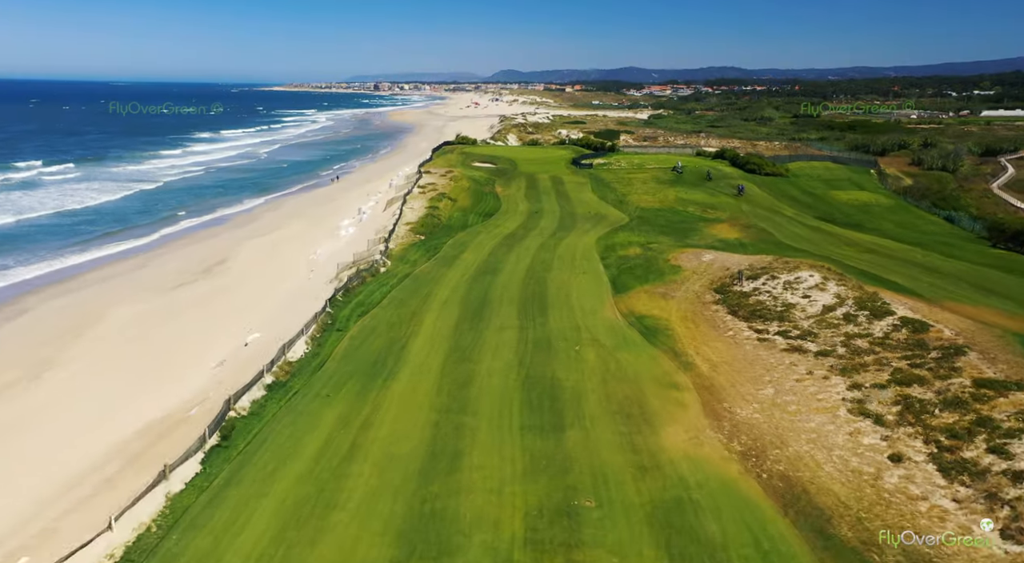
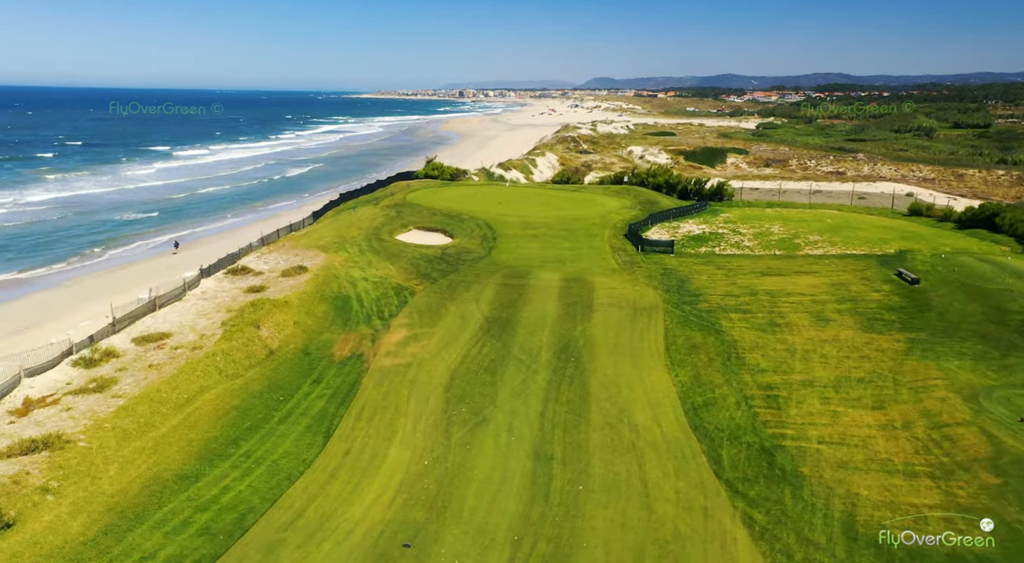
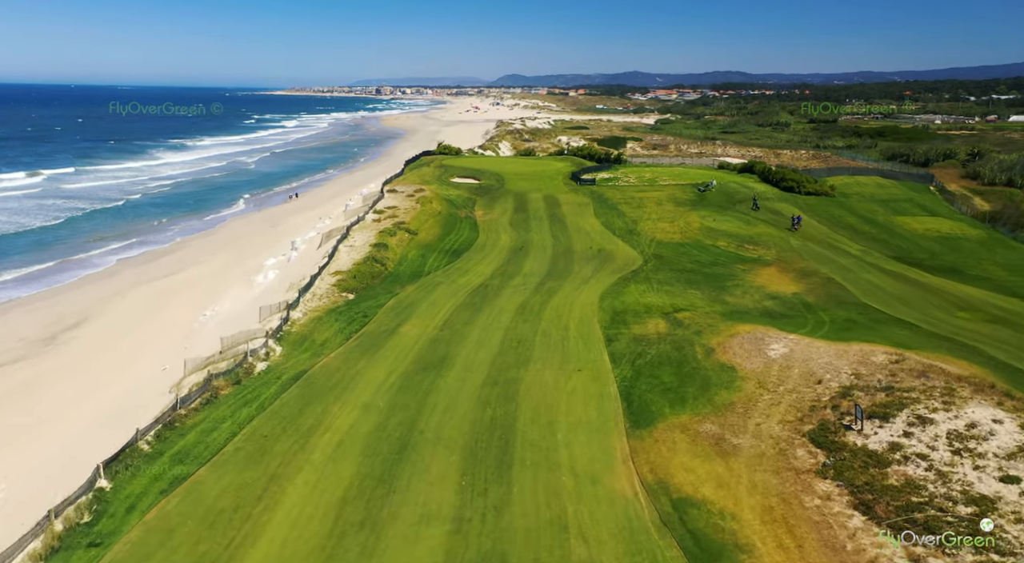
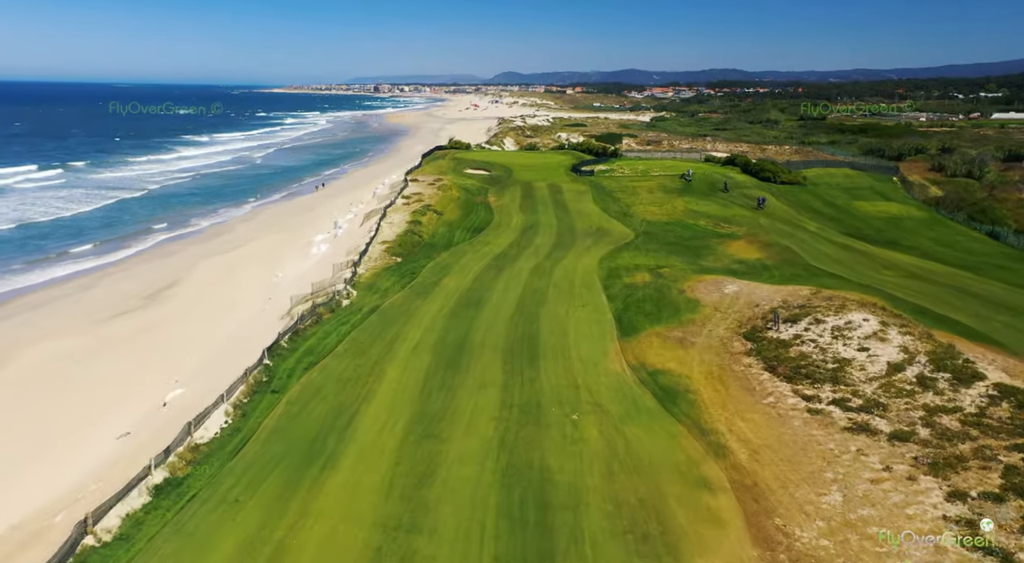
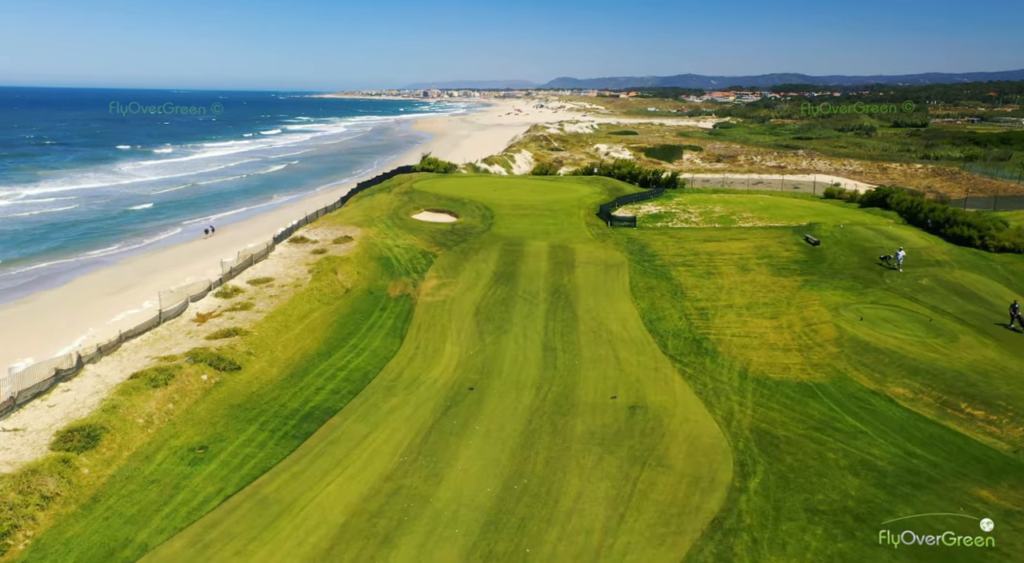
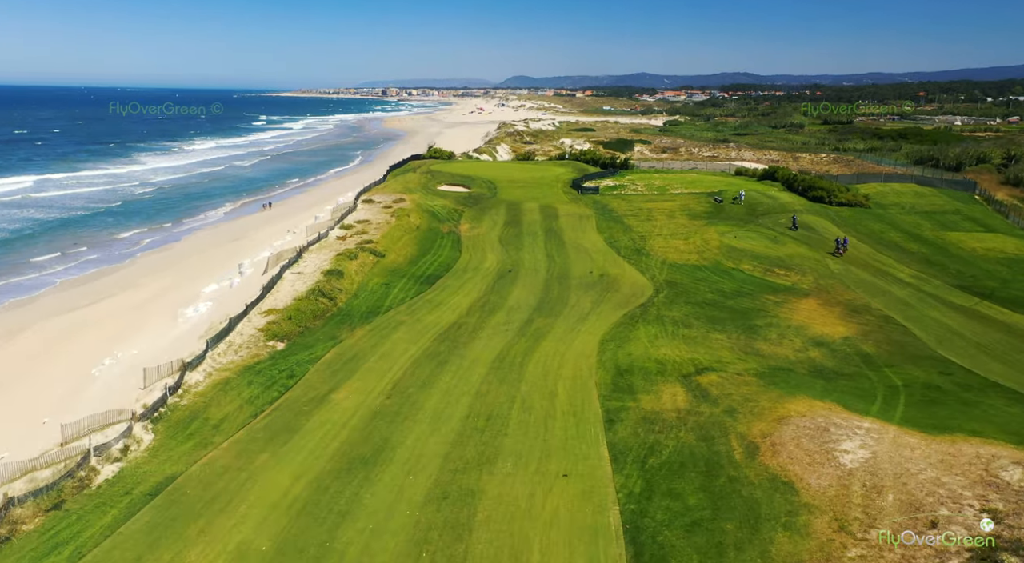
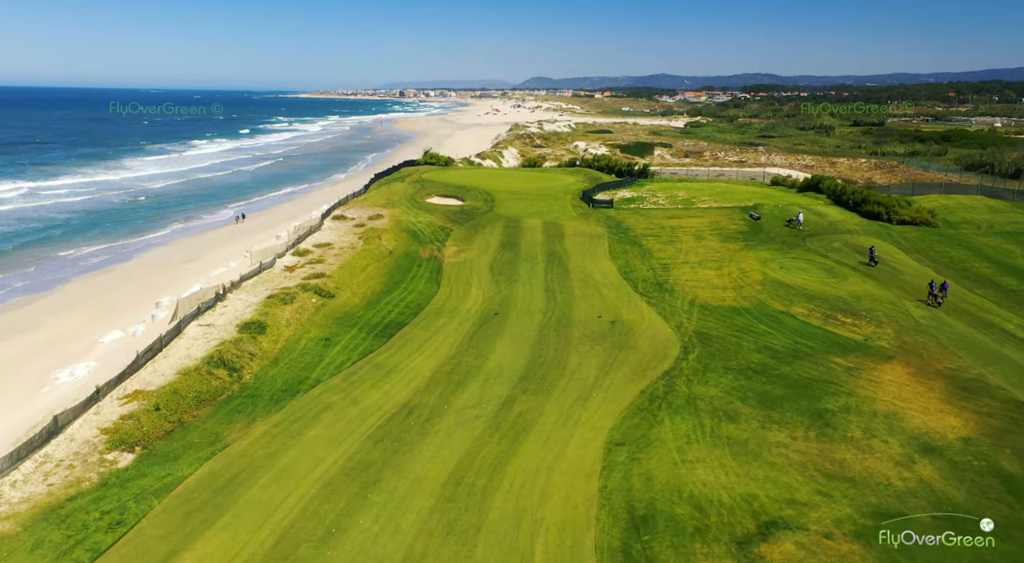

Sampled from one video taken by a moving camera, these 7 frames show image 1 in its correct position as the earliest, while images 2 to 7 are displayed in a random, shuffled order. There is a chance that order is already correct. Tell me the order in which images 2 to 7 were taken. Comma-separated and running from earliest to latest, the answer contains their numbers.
4, 3, 6, 7, 5, 2
